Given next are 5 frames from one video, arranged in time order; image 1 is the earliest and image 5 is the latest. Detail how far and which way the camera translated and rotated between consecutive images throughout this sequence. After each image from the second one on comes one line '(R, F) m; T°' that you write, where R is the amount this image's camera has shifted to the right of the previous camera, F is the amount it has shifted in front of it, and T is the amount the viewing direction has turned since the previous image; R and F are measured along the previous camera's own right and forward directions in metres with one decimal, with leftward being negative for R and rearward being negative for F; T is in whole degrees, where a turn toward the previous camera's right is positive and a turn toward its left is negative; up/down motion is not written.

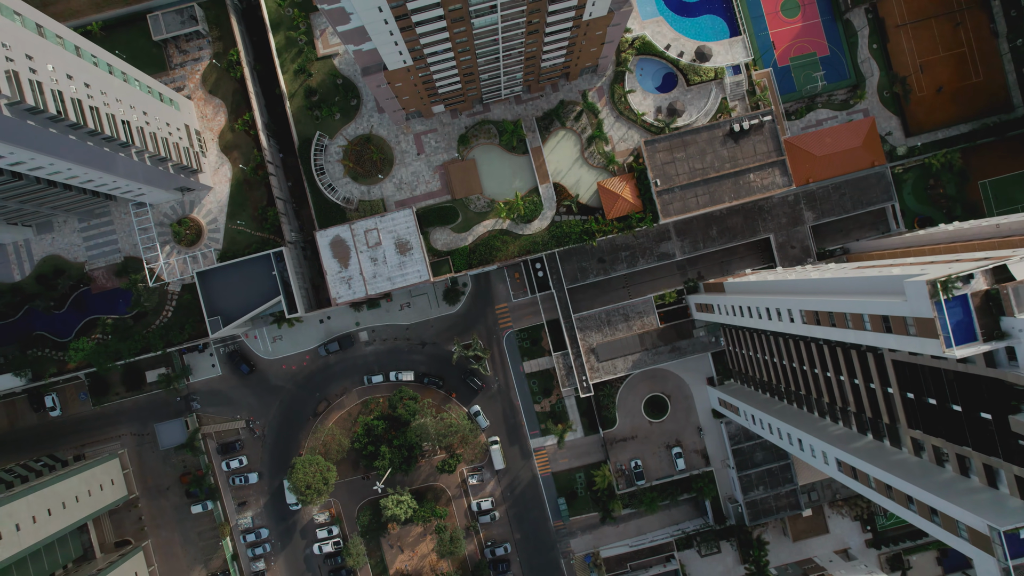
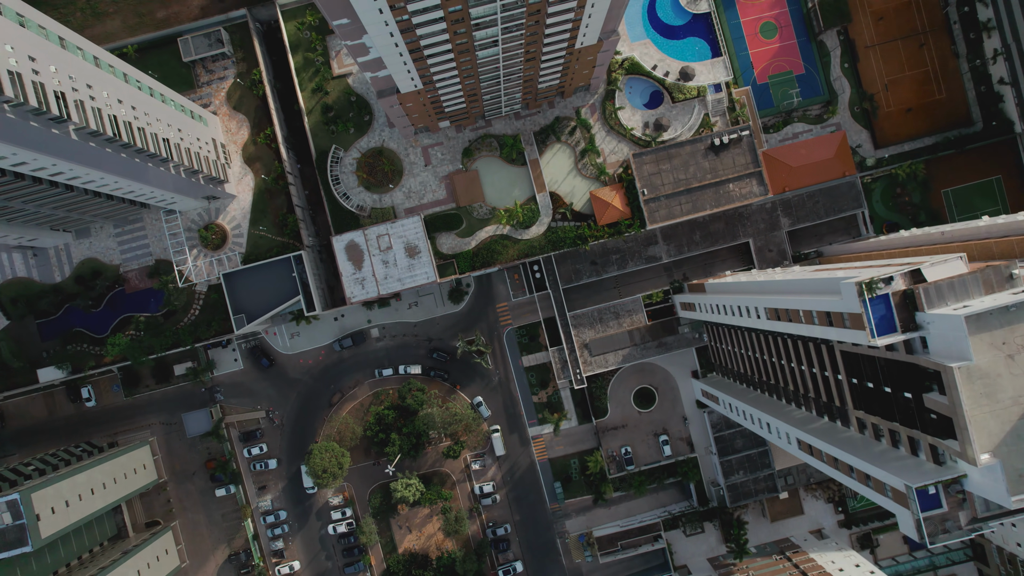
(0.0, -5.3) m; 0°
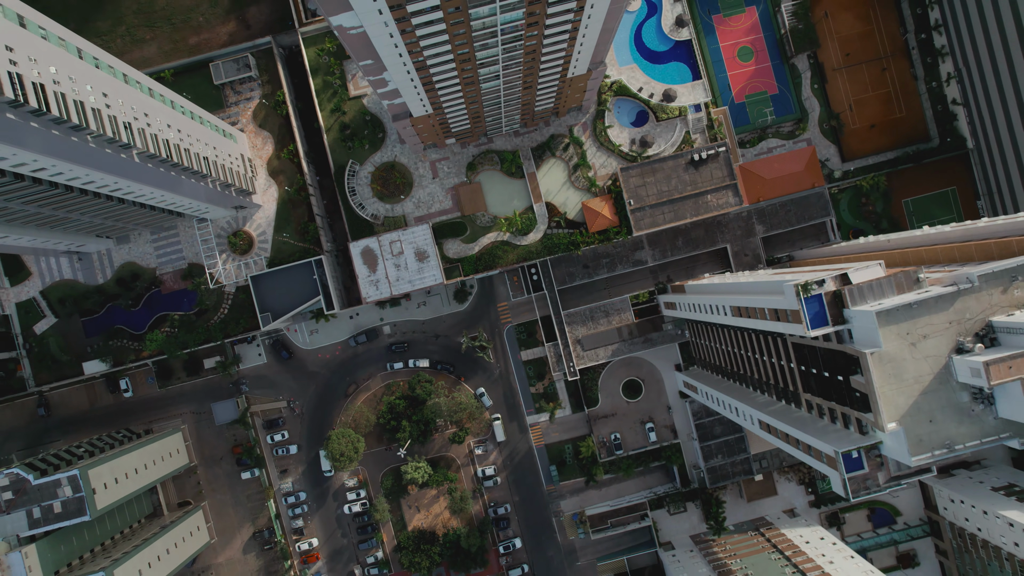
(0.0, -6.7) m; 0°
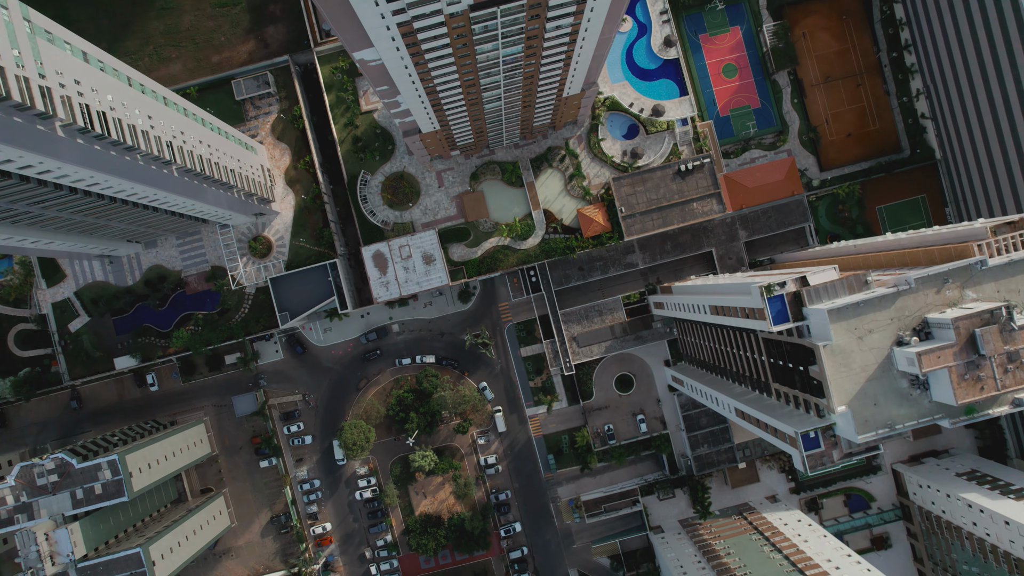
(-0.1, -5.4) m; 0°
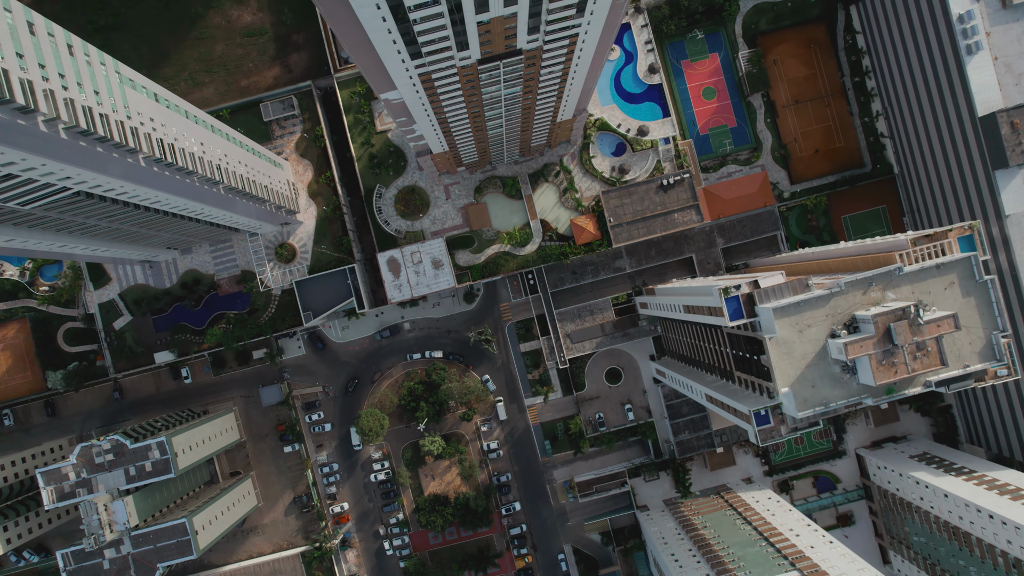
(-0.1, -8.5) m; 0°
